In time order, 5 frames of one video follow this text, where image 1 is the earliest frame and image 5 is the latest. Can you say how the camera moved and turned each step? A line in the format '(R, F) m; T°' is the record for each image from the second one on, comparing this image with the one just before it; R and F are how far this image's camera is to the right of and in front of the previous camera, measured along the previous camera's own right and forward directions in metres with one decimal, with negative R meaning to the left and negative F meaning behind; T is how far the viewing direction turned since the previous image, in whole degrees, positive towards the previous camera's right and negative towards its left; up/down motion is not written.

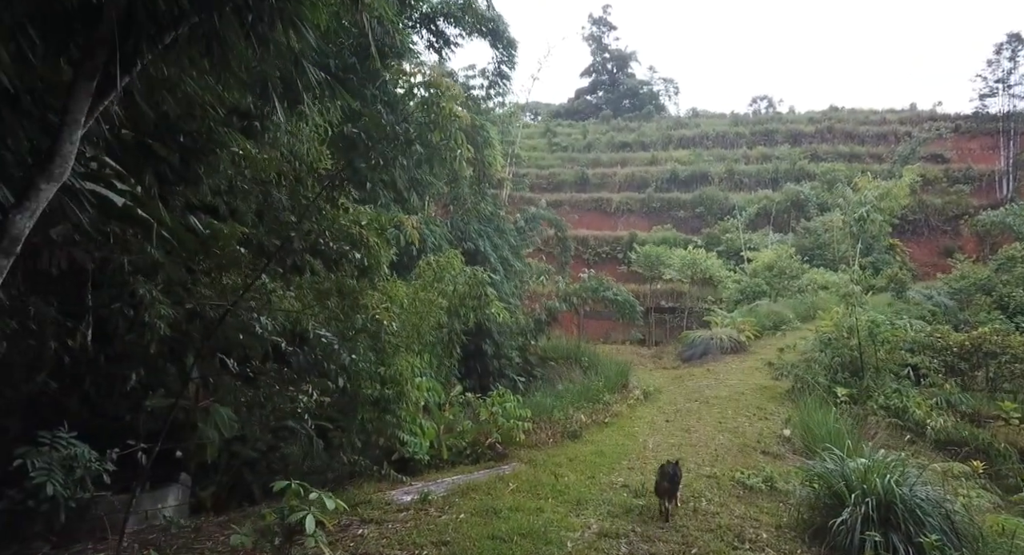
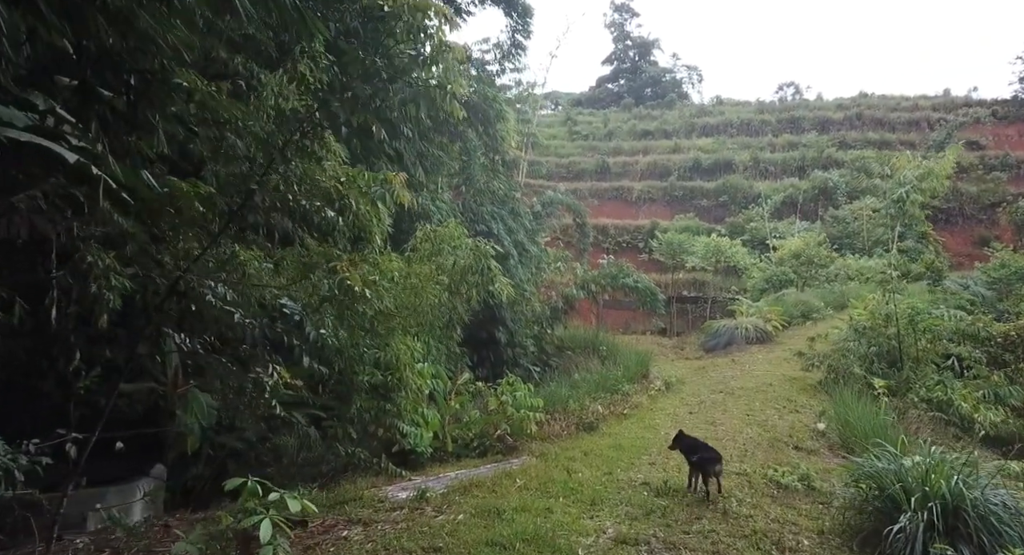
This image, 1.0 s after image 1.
(+0.1, +0.5) m; -2°
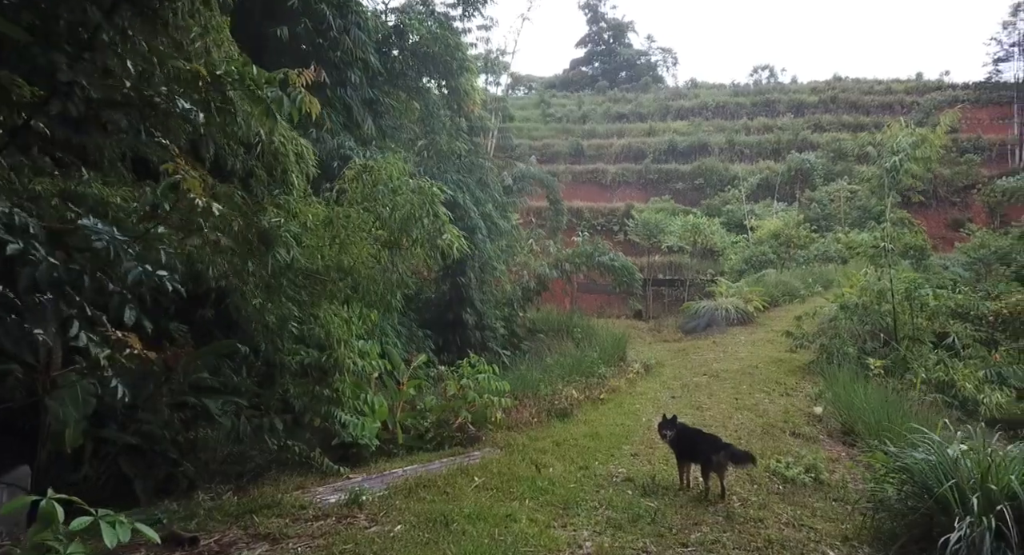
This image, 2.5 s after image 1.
(+0.1, +0.7) m; +2°
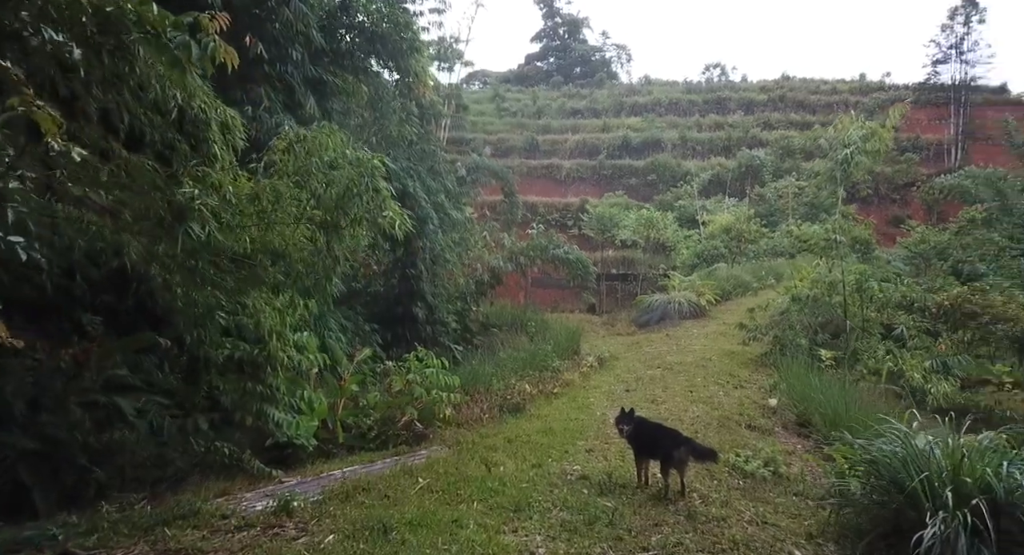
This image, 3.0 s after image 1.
(0.0, +0.2) m; +4°
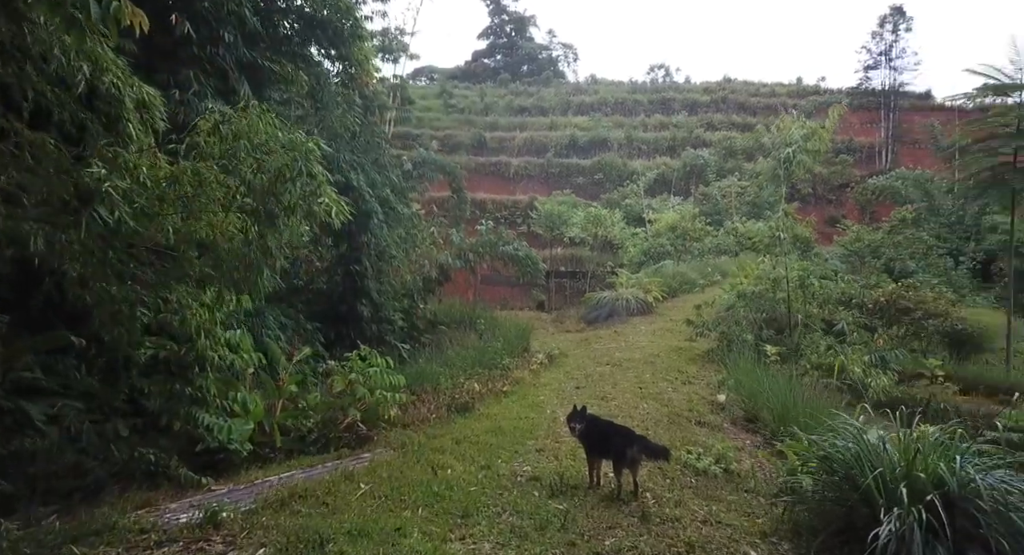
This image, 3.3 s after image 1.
(0.0, +0.1) m; +4°
